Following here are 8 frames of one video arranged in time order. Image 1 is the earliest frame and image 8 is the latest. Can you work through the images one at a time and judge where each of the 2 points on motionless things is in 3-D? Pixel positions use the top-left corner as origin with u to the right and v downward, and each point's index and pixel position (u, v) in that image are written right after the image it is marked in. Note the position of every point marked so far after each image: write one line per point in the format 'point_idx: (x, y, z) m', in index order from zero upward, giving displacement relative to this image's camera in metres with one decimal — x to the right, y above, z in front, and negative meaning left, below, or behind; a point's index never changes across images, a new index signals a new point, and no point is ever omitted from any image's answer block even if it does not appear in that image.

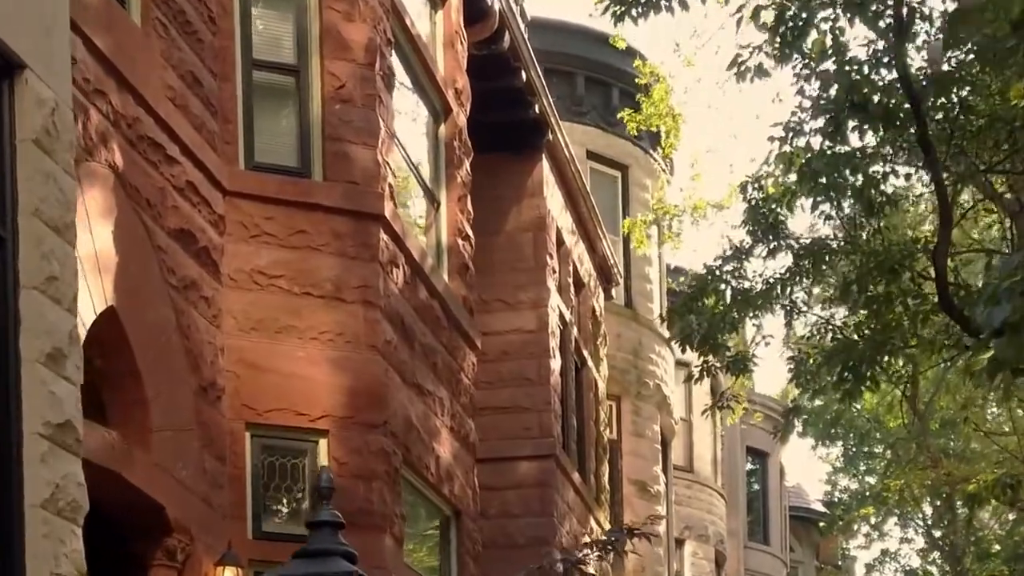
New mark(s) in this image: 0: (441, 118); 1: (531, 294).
0: (-0.5, +1.3, +12.9) m
1: (+0.2, -0.1, +16.4) m
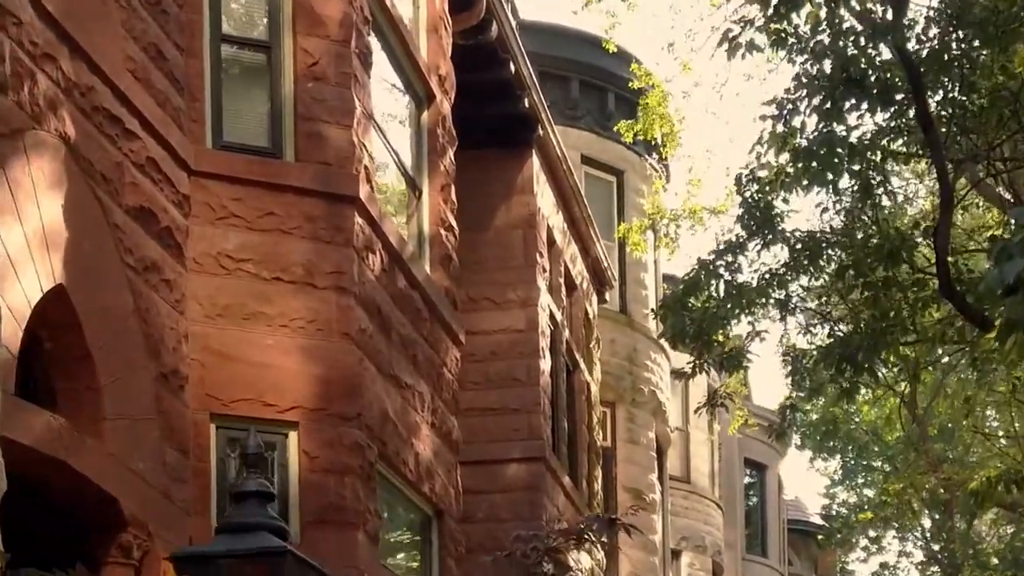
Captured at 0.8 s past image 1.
0: (-0.7, +1.4, +12.4) m
1: (+0.1, -0.1, +16.0) m
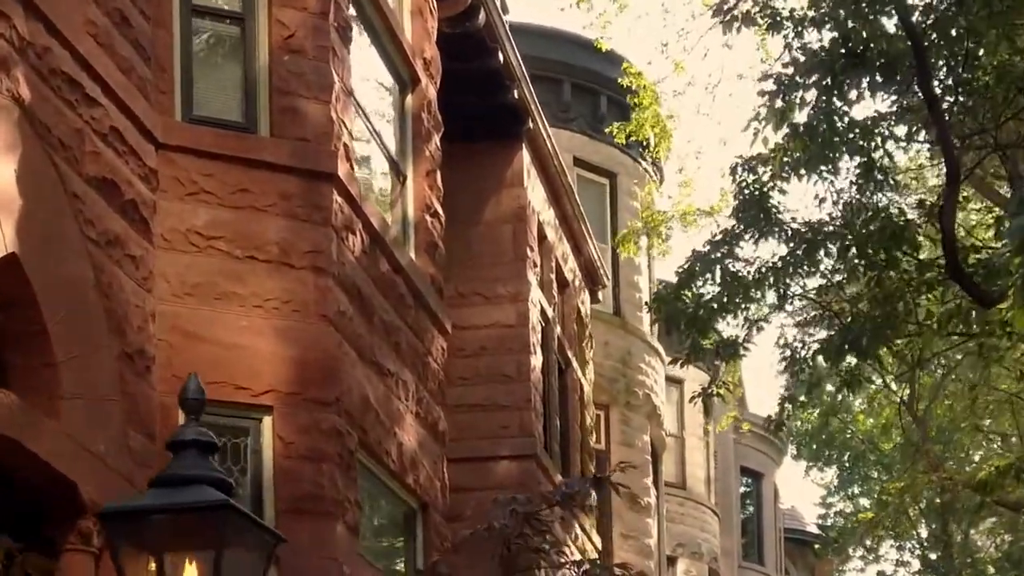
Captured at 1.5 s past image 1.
0: (-0.8, +1.4, +12.0) m
1: (0.0, 0.0, +15.5) m
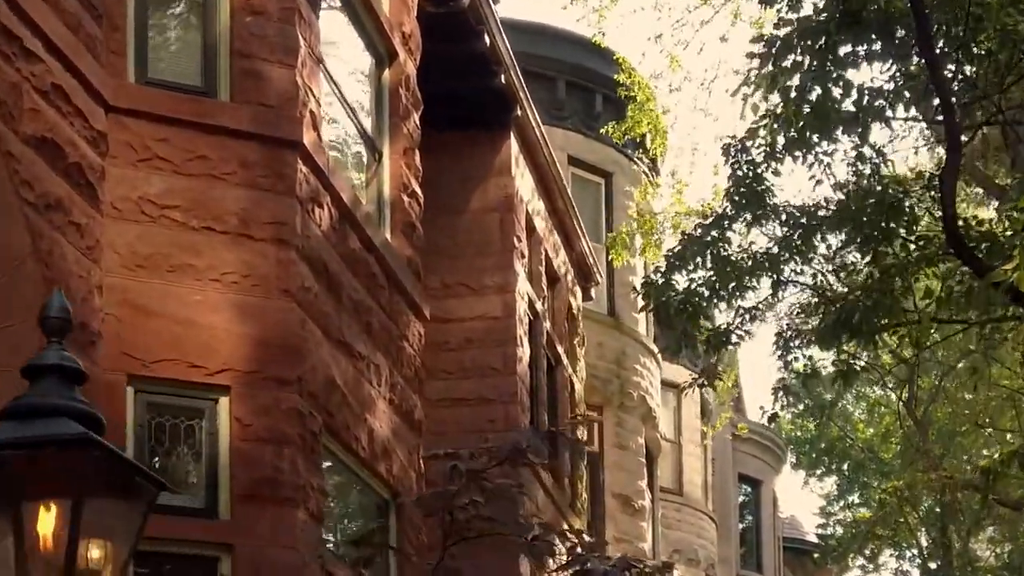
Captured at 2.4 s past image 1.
0: (-0.9, +1.6, +11.4) m
1: (-0.1, +0.1, +15.0) m
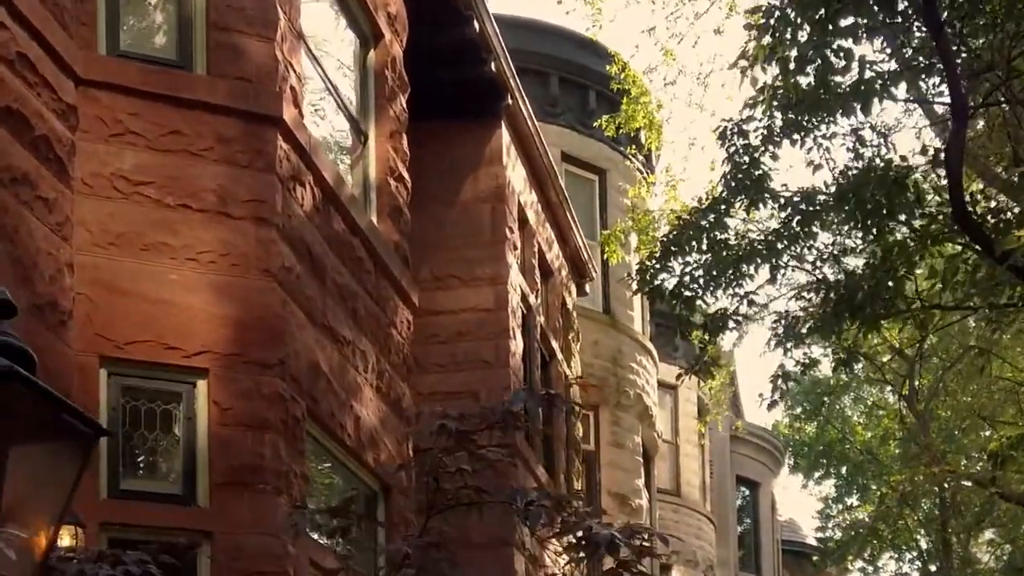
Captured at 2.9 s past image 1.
0: (-1.0, +1.7, +11.1) m
1: (-0.2, +0.2, +14.7) m
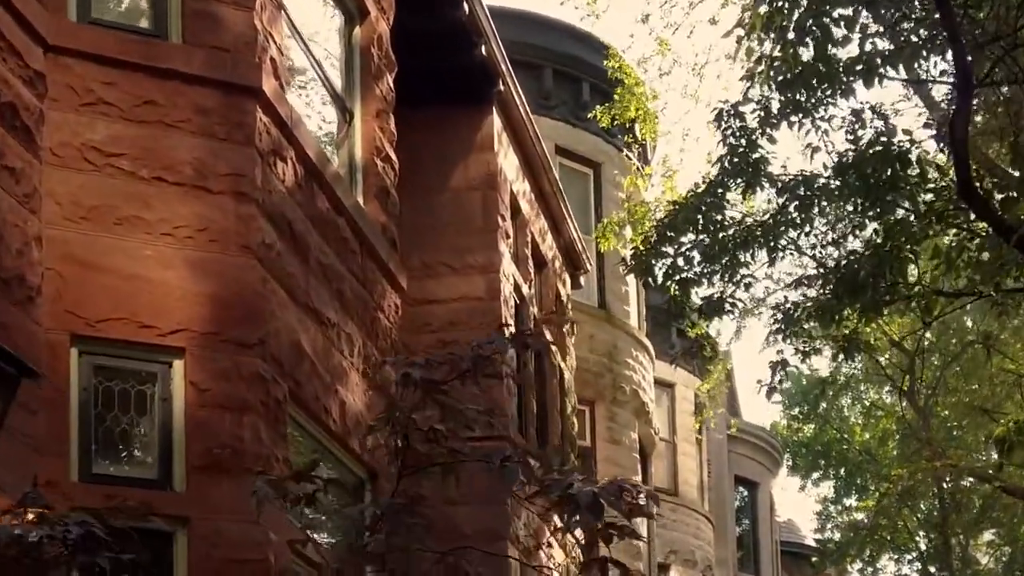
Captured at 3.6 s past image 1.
0: (-1.0, +1.8, +10.8) m
1: (-0.3, +0.3, +14.3) m
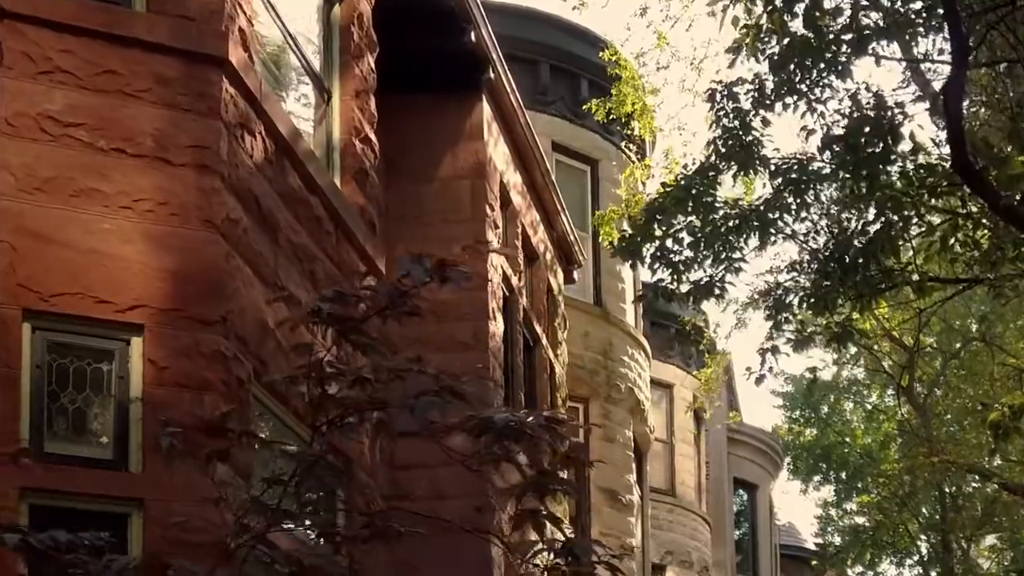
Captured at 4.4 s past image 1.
0: (-1.1, +1.9, +10.6) m
1: (-0.4, +0.4, +14.1) m
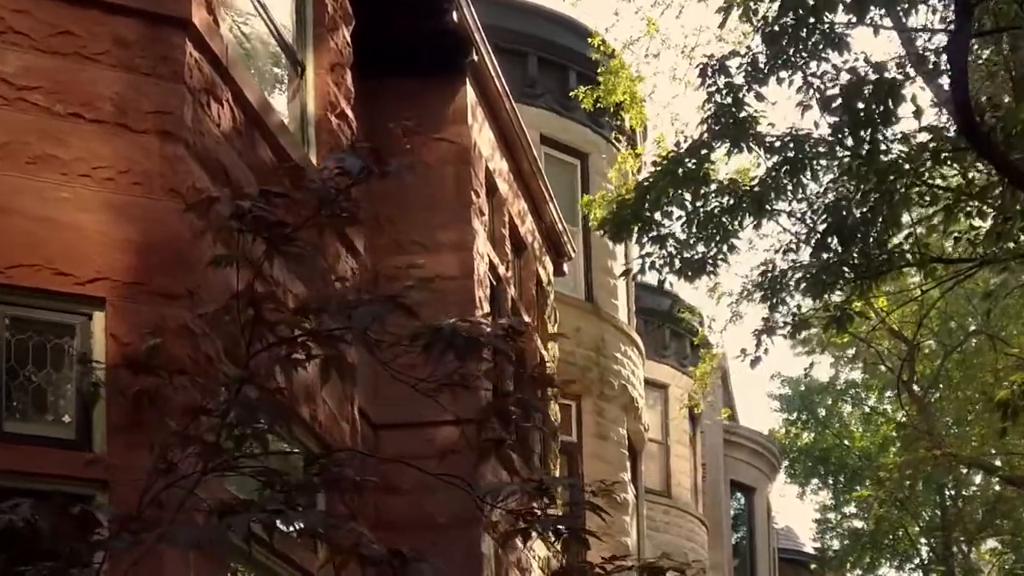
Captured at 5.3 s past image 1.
0: (-1.3, +2.0, +10.2) m
1: (-0.5, +0.5, +13.7) m
